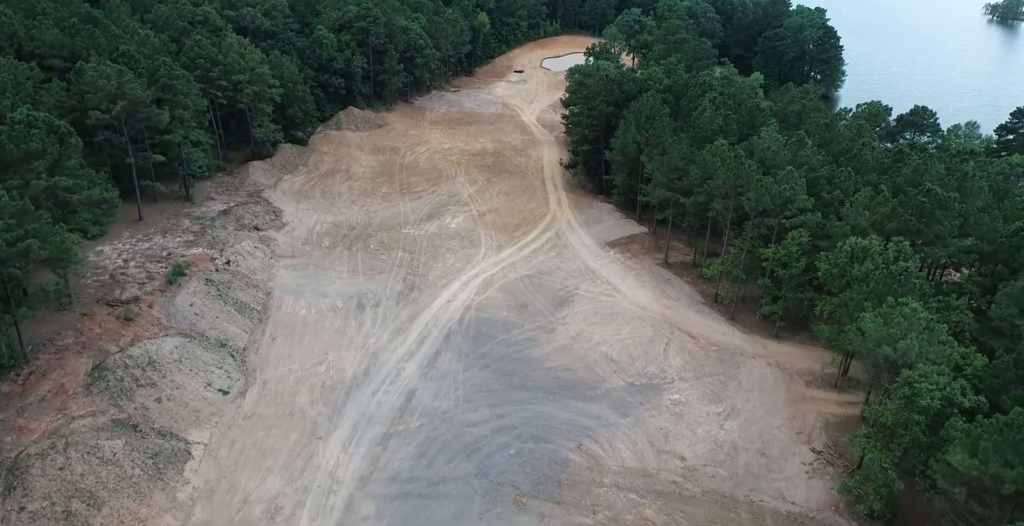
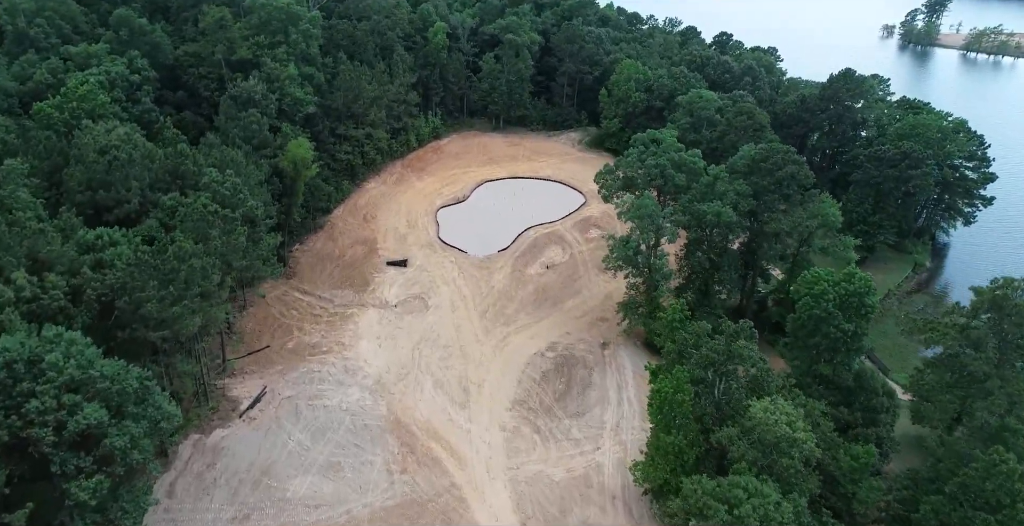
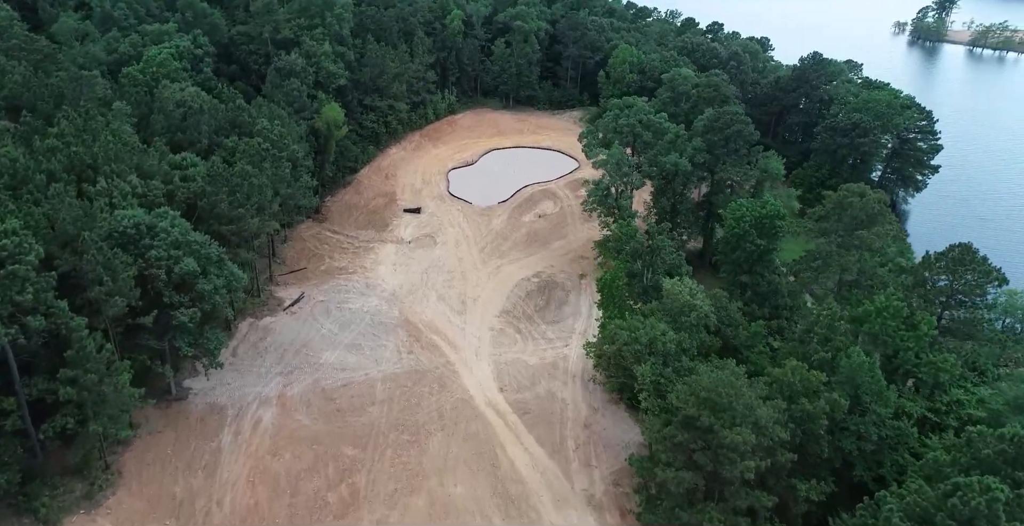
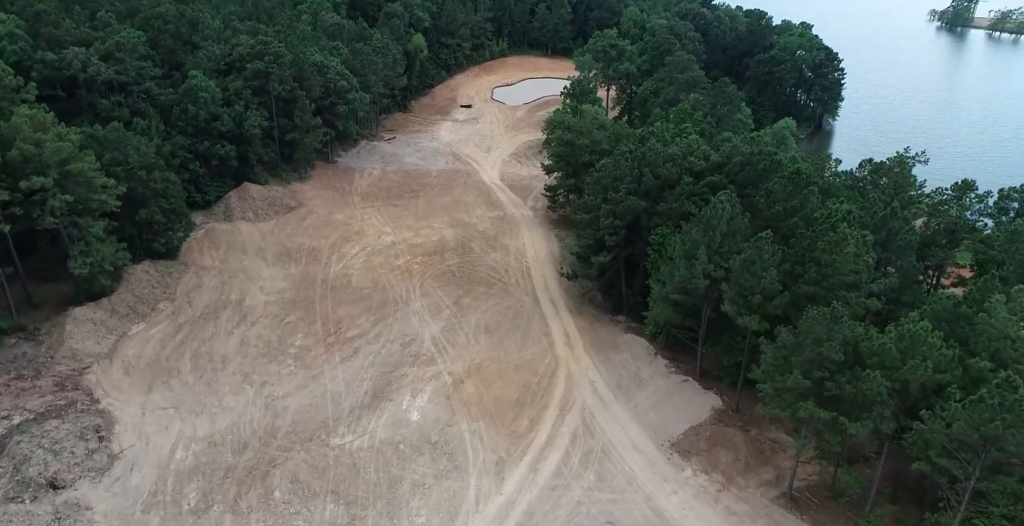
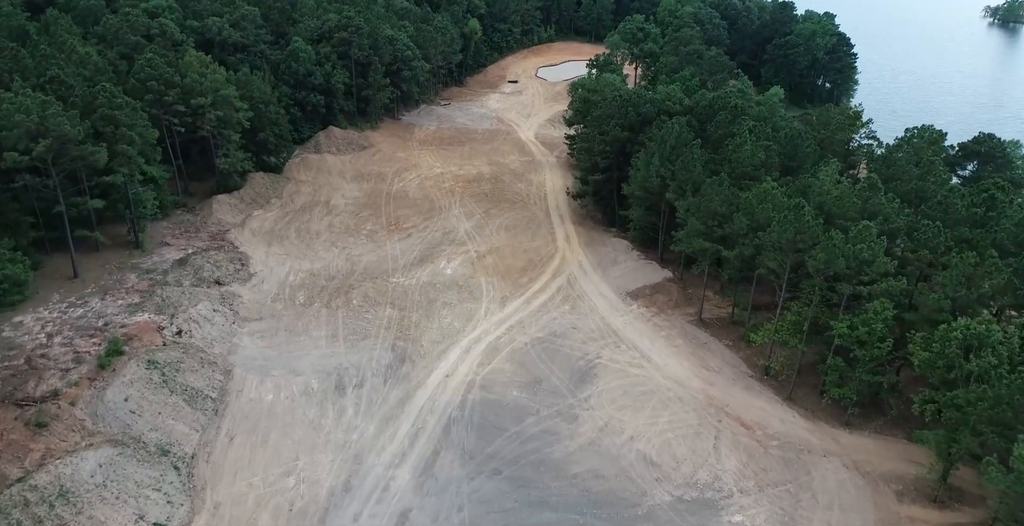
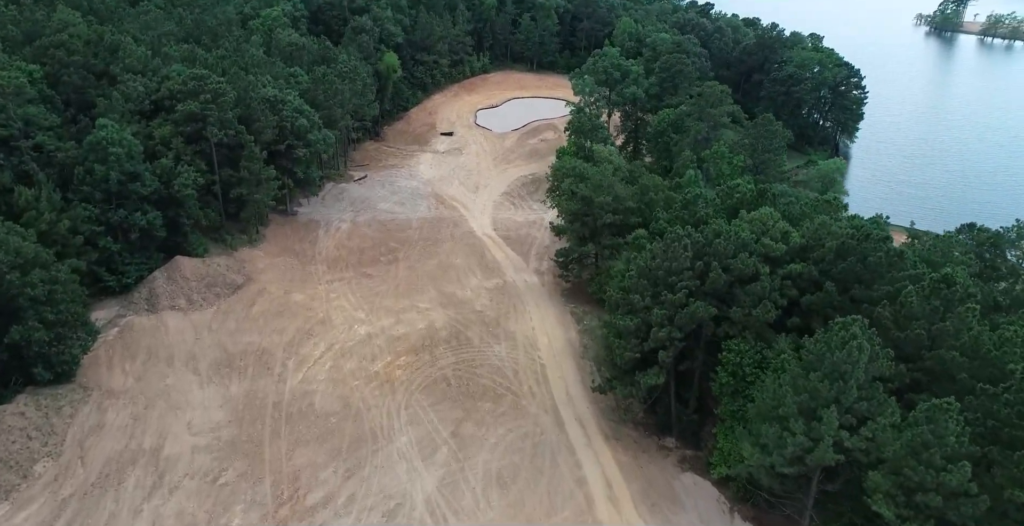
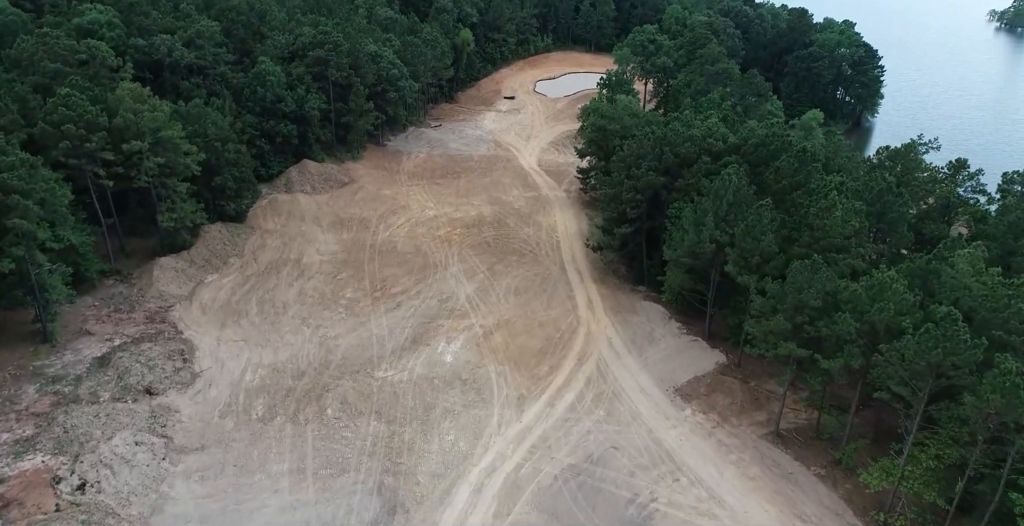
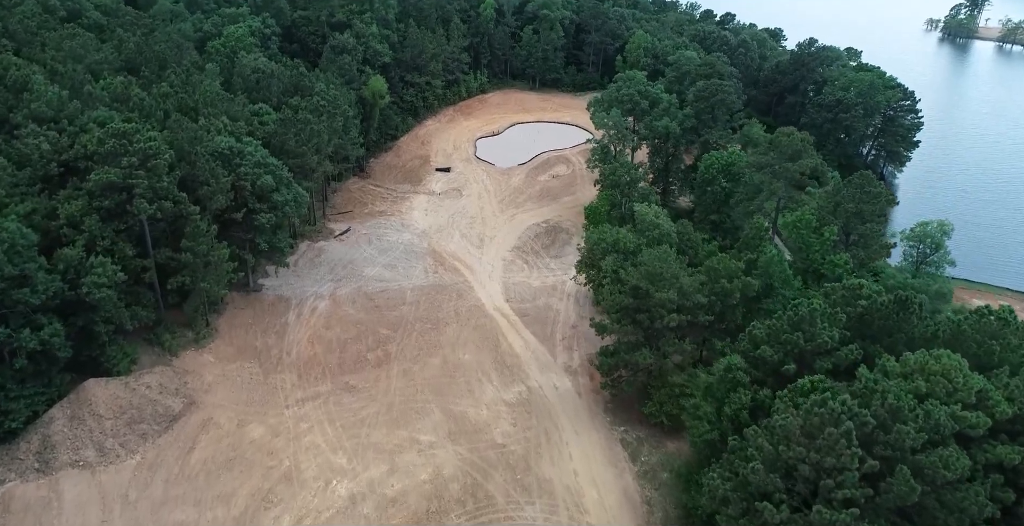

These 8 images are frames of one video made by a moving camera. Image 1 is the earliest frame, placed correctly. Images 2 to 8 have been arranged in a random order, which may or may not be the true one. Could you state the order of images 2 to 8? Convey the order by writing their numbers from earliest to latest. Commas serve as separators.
5, 7, 4, 6, 8, 3, 2
